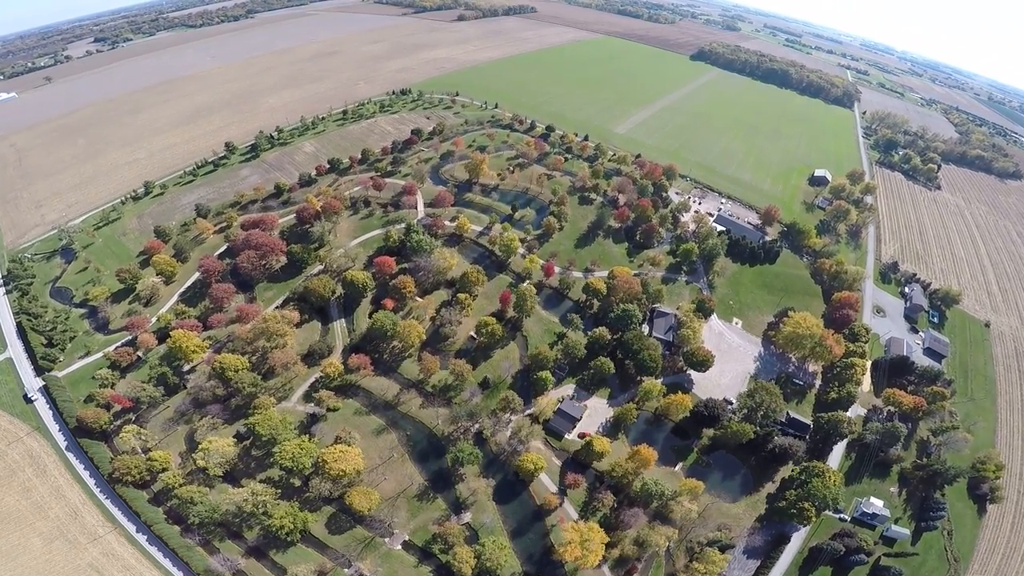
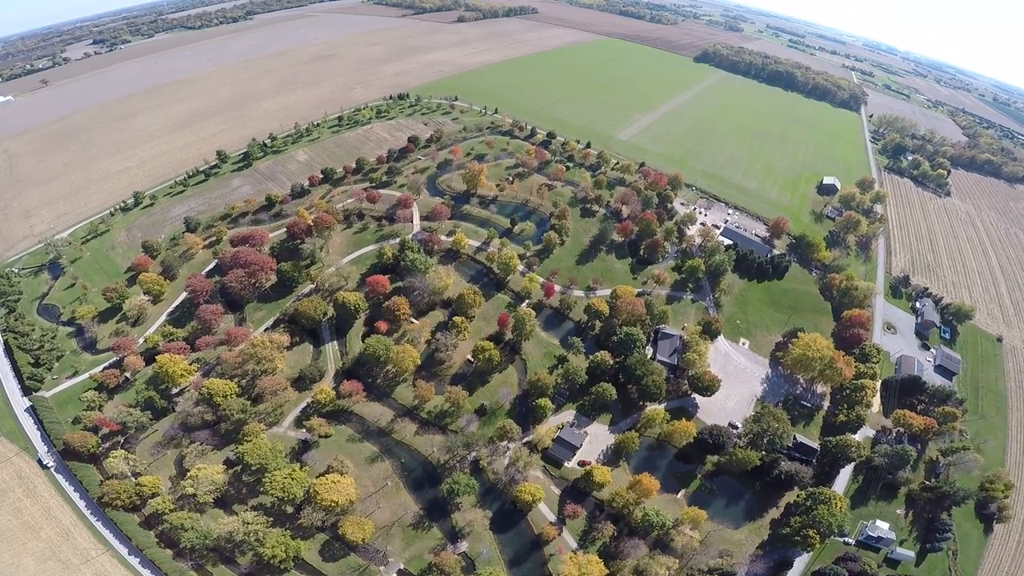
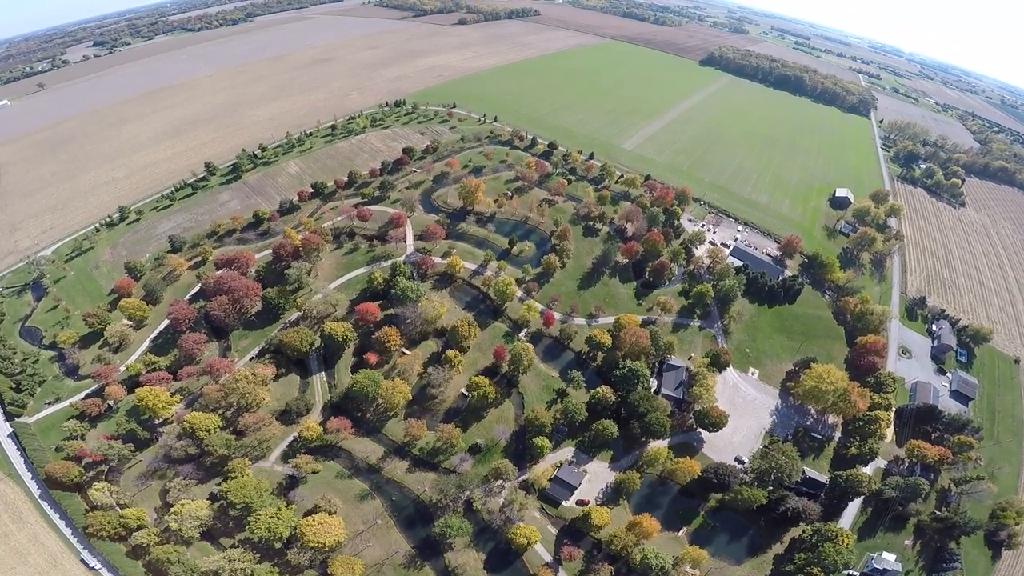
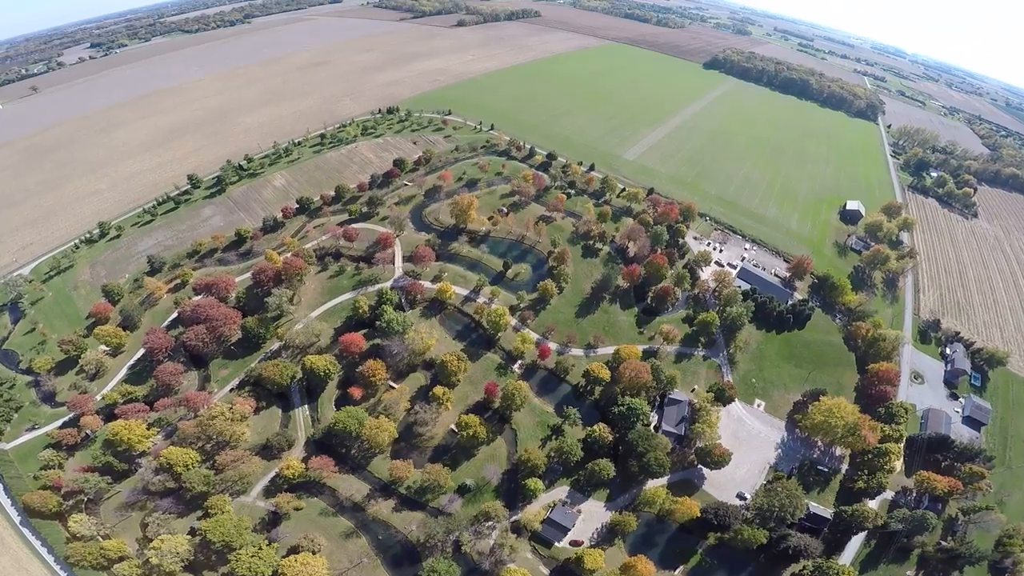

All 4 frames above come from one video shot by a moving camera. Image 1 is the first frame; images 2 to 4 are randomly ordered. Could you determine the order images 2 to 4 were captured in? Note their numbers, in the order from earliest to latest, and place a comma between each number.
2, 3, 4
